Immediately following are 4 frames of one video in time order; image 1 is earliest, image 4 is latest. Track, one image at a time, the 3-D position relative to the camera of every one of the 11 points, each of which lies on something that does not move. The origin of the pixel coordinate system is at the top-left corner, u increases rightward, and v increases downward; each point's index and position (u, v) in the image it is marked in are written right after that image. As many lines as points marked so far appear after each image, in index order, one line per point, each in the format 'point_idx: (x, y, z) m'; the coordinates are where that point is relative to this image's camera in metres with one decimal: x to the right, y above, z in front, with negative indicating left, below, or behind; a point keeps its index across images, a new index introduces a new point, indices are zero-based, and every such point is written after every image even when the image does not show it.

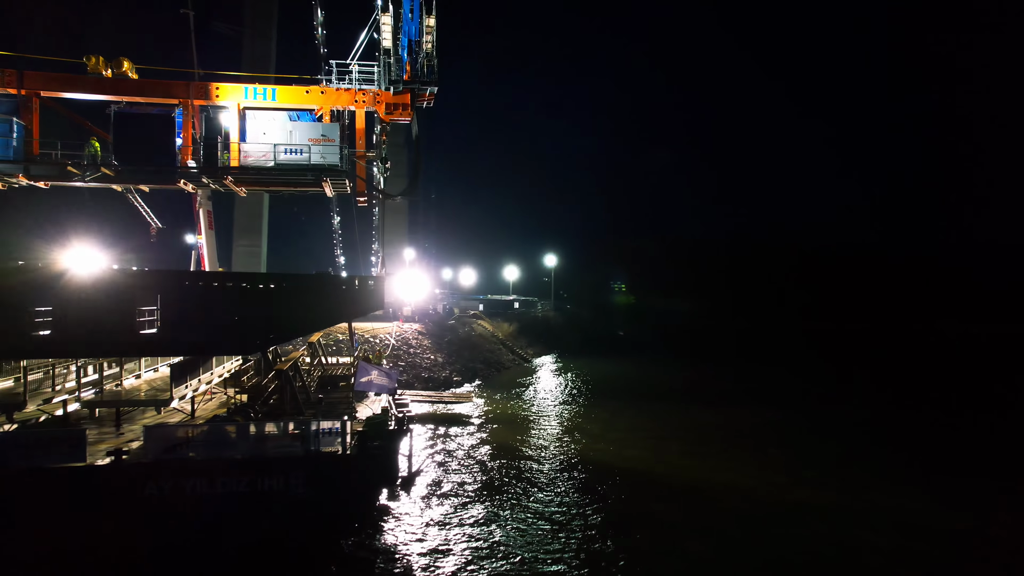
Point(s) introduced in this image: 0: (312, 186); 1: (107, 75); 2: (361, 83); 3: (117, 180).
0: (-5.3, +2.7, +15.0) m
1: (-10.0, +5.3, +13.9) m
2: (-4.4, +5.9, +16.1) m
3: (-9.6, +2.6, +13.7) m
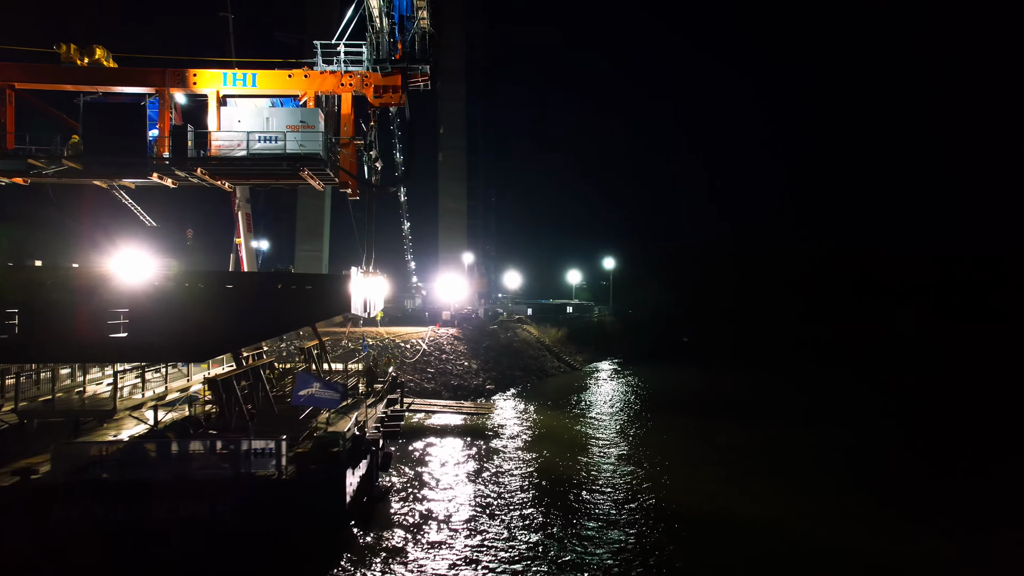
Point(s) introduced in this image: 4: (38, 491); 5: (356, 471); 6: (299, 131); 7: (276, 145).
0: (-5.4, +2.7, +13.8) m
1: (-10.1, +5.3, +13.3) m
2: (-4.3, +5.8, +14.8) m
3: (-9.8, +2.6, +12.9) m
4: (-7.3, -3.1, +8.6) m
5: (-2.9, -3.4, +10.7) m
6: (-5.1, +3.8, +13.6) m
7: (-5.8, +3.4, +13.5) m
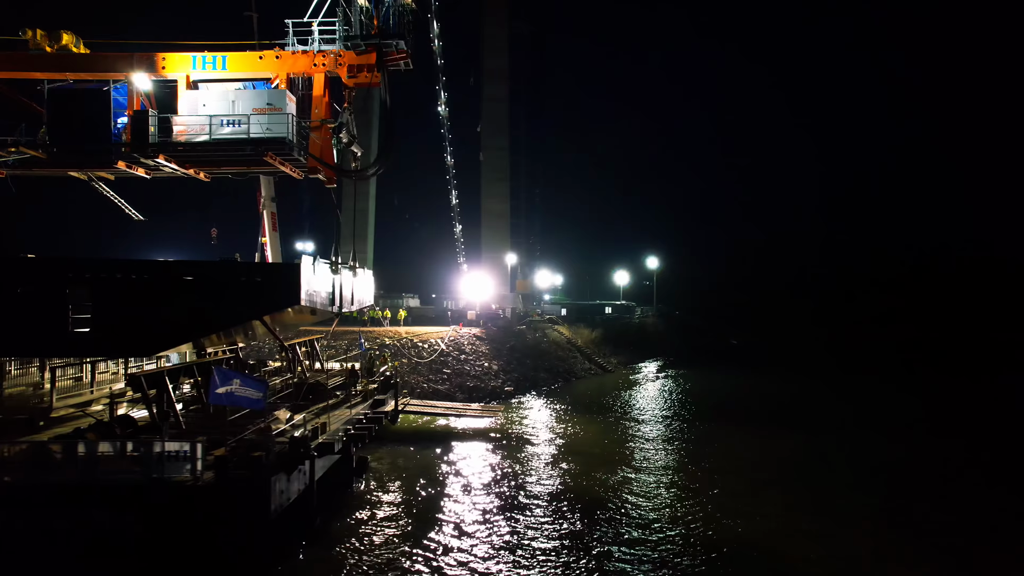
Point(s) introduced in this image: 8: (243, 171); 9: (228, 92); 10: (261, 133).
0: (-5.9, +2.9, +13.0) m
1: (-10.6, +5.5, +12.9) m
2: (-4.7, +6.0, +13.9) m
3: (-10.3, +2.8, +12.6) m
4: (-8.1, -2.9, +8.0) m
5: (-3.6, -3.2, +9.7) m
6: (-5.6, +3.9, +12.8) m
7: (-6.2, +3.6, +12.8) m
8: (-6.5, +2.8, +13.7) m
9: (-6.5, +4.5, +12.9) m
10: (-5.7, +3.5, +12.8) m
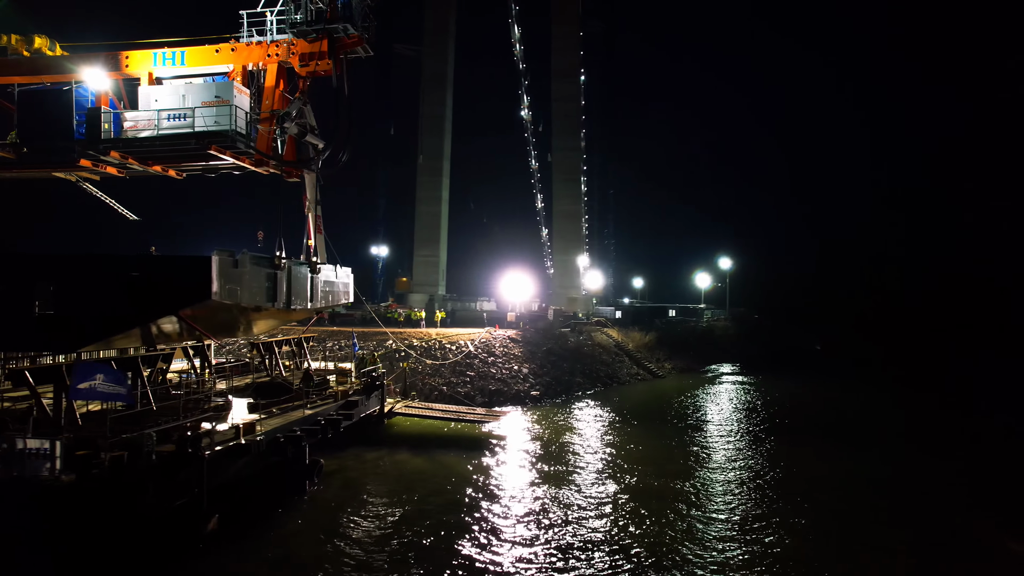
0: (-6.9, +3.0, +12.8) m
1: (-11.6, +5.5, +13.4) m
2: (-5.6, +6.1, +13.6) m
3: (-11.4, +2.8, +13.0) m
4: (-9.9, -2.8, +8.2) m
5: (-5.2, -3.1, +9.2) m
6: (-6.7, +4.0, +12.6) m
7: (-7.3, +3.7, +12.7) m
8: (-7.5, +2.9, +13.6) m
9: (-7.5, +4.6, +12.8) m
10: (-6.8, +3.6, +12.6) m
